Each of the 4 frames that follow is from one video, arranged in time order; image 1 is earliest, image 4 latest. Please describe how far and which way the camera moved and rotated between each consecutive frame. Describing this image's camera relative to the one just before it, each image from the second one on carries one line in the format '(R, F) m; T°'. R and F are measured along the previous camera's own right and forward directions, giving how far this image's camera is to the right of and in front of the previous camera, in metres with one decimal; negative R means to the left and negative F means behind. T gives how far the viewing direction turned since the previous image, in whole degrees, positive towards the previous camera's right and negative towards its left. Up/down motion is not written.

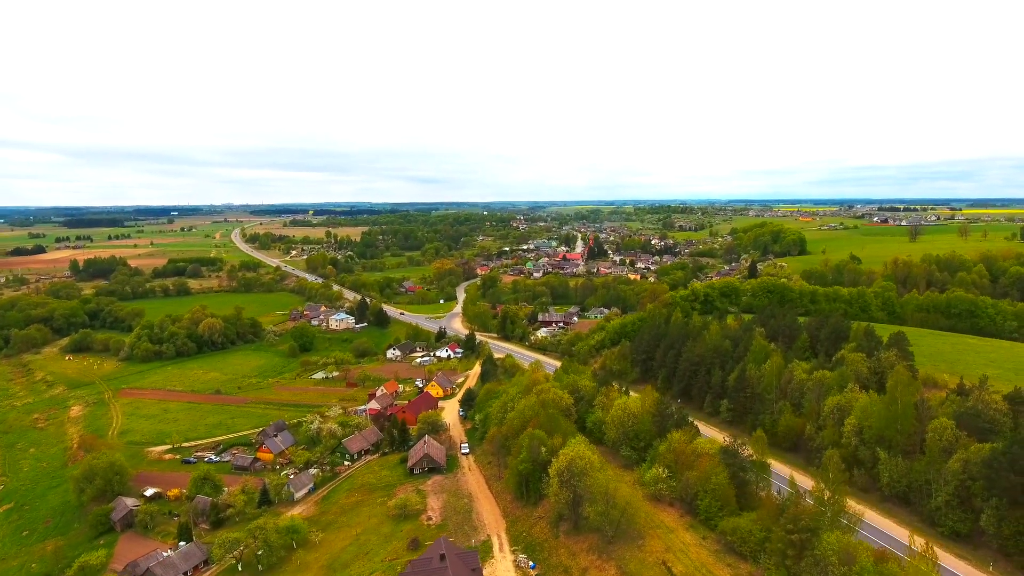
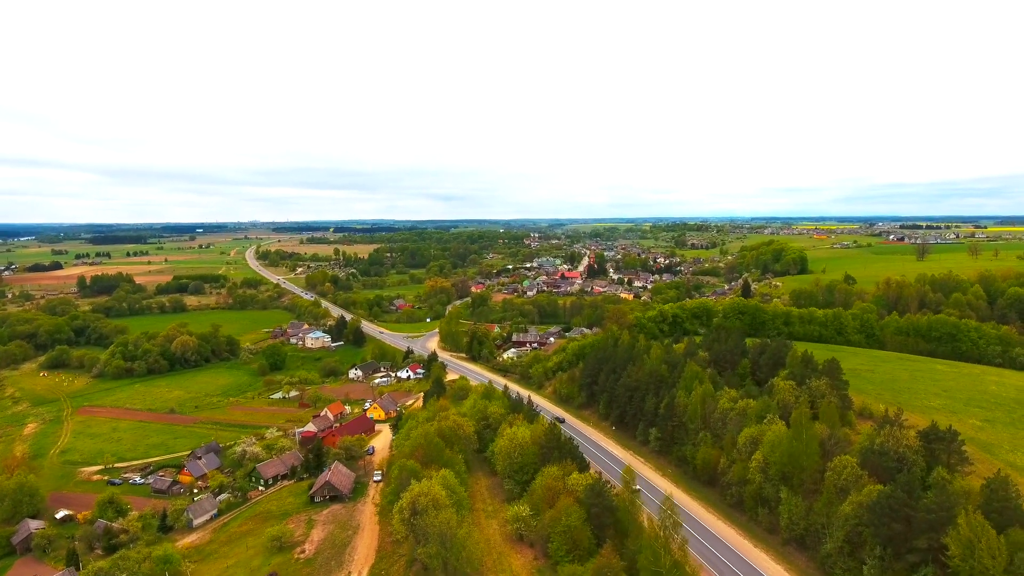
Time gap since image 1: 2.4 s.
(+6.9, +1.1) m; -2°
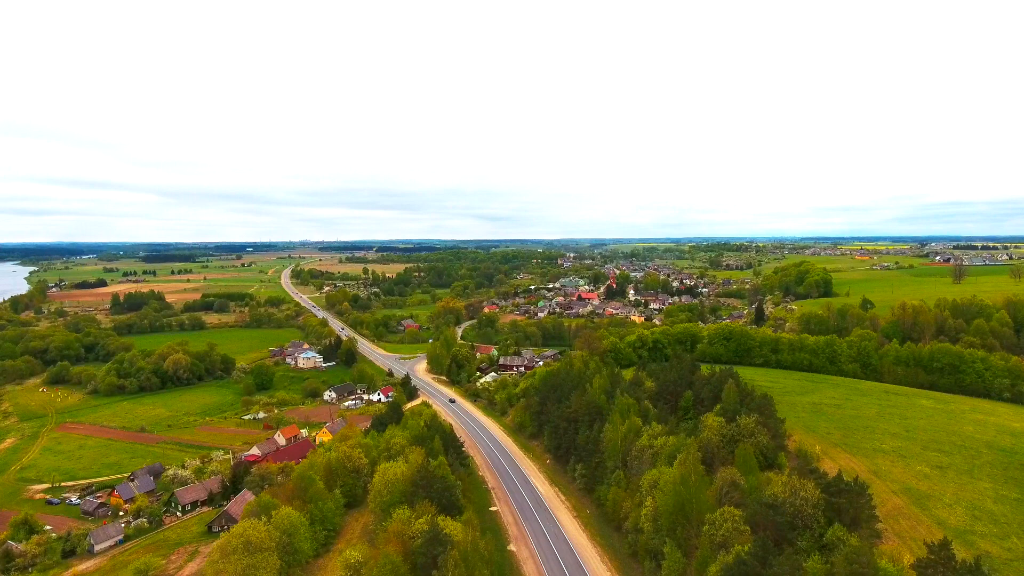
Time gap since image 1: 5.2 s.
(+8.0, +1.6) m; -4°
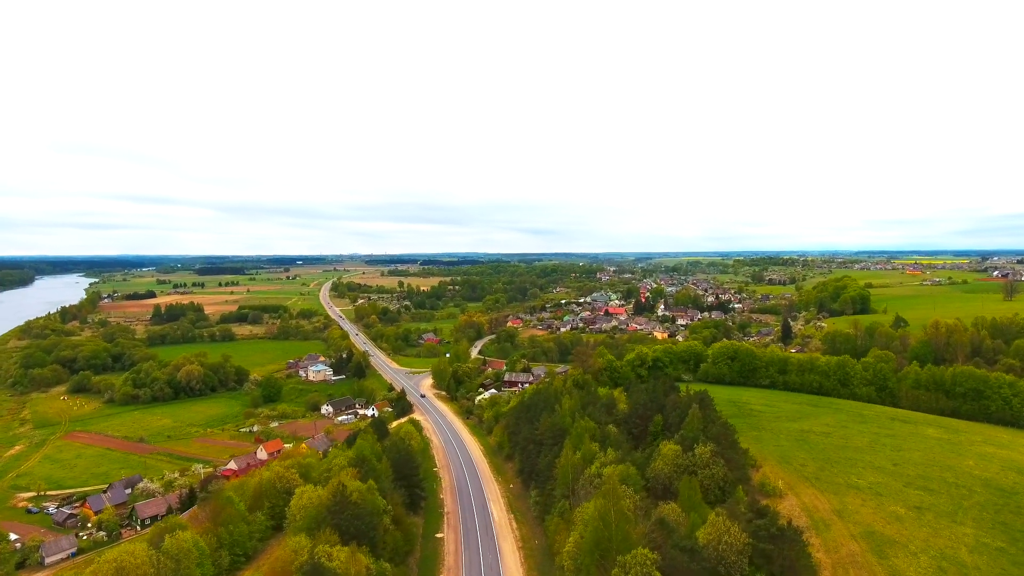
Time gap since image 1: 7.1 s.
(+5.7, +1.4) m; -4°
